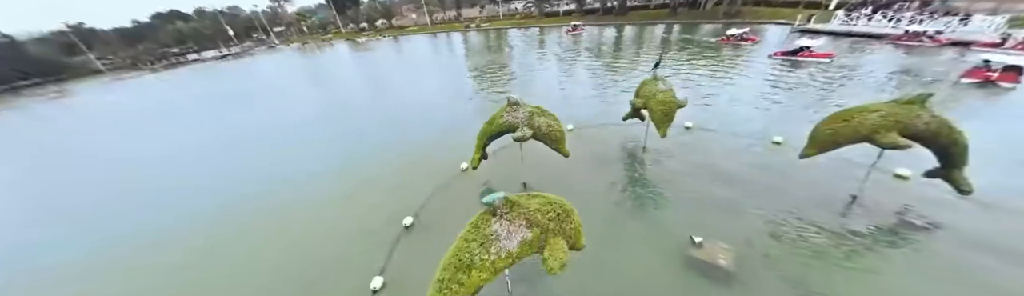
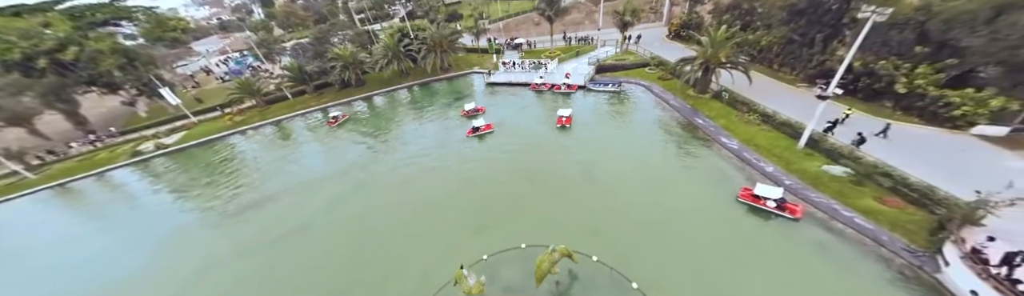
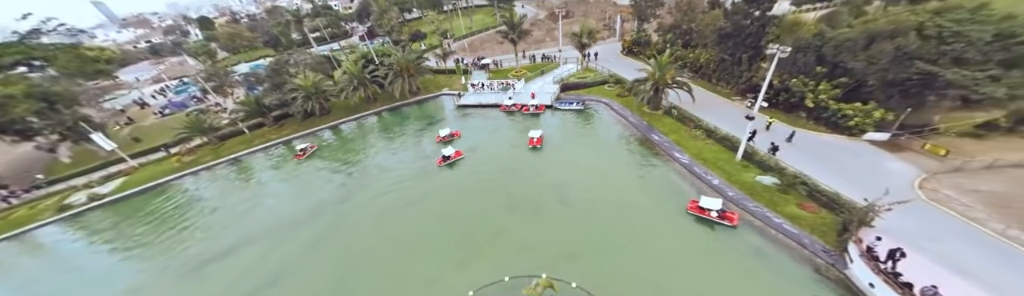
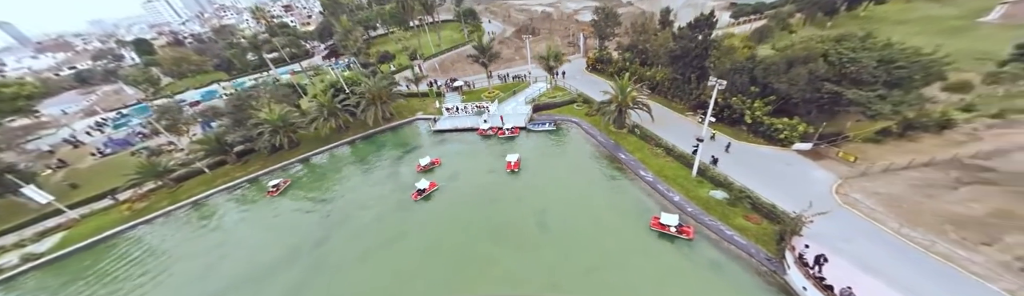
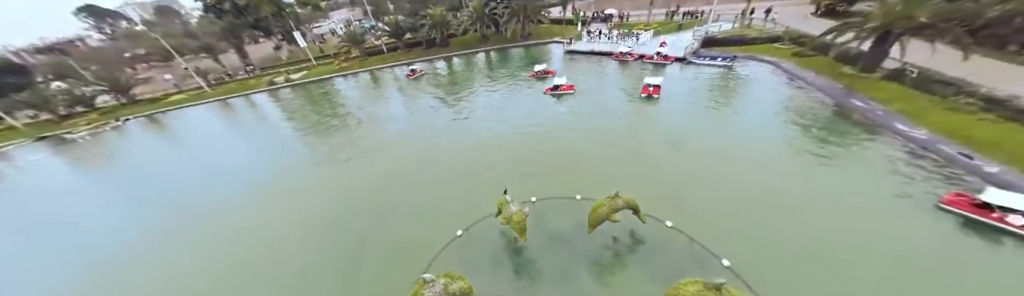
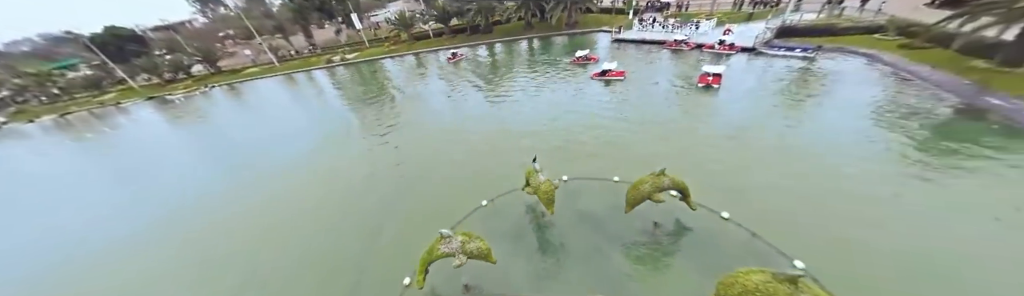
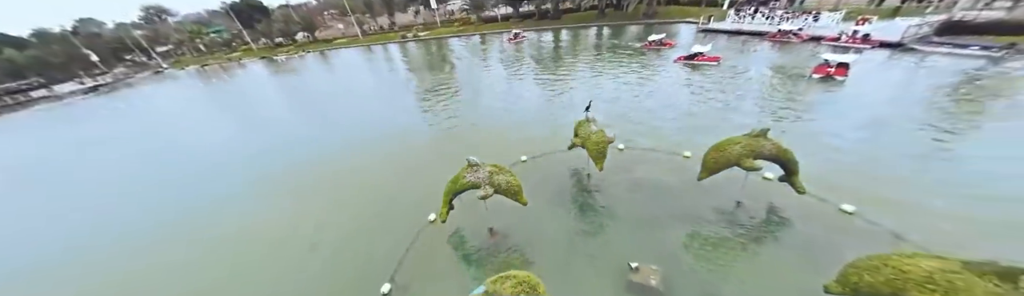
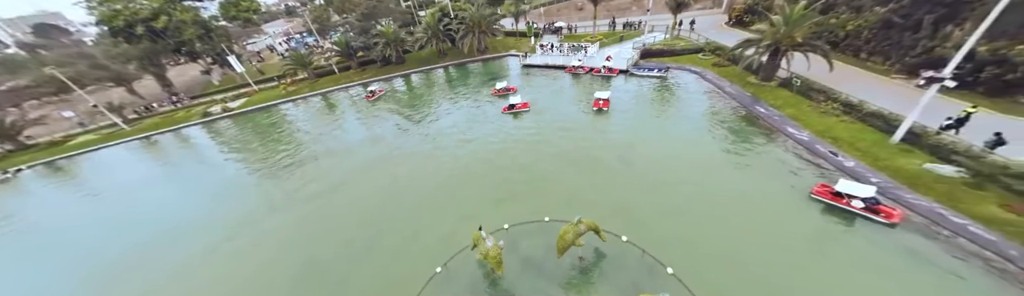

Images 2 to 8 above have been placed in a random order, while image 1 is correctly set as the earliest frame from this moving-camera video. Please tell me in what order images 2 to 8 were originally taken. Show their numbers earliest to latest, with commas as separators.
7, 6, 5, 8, 2, 3, 4
